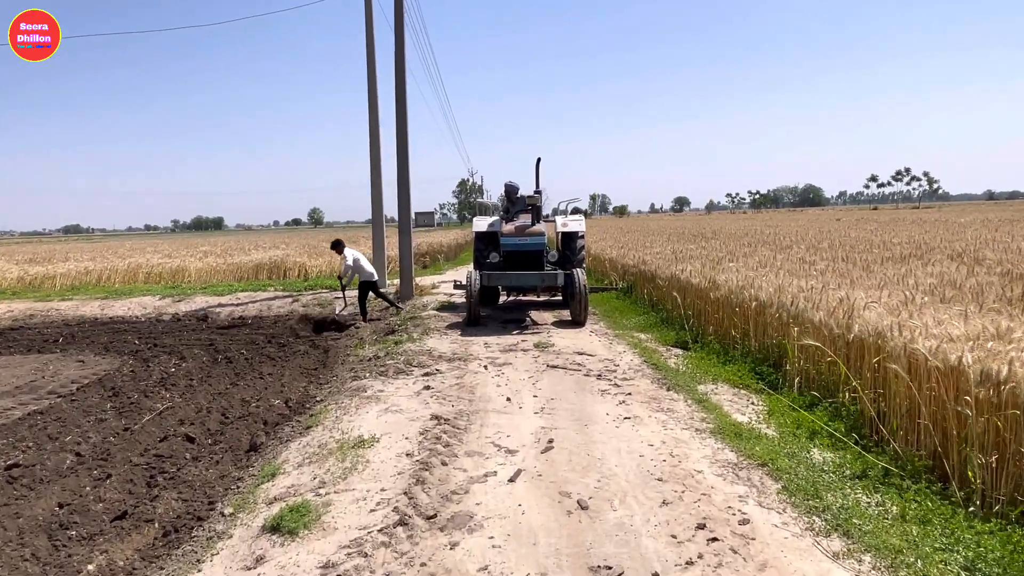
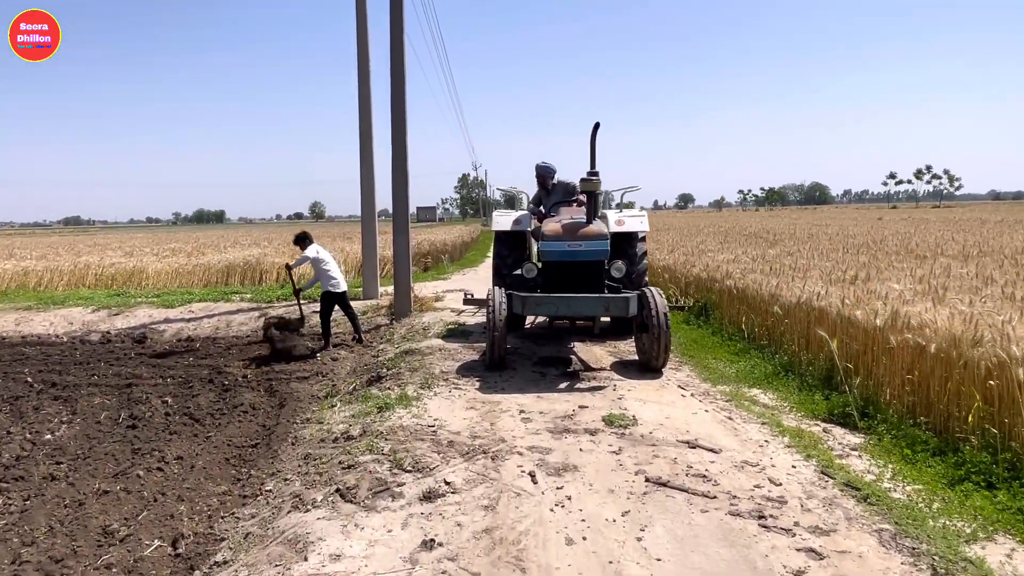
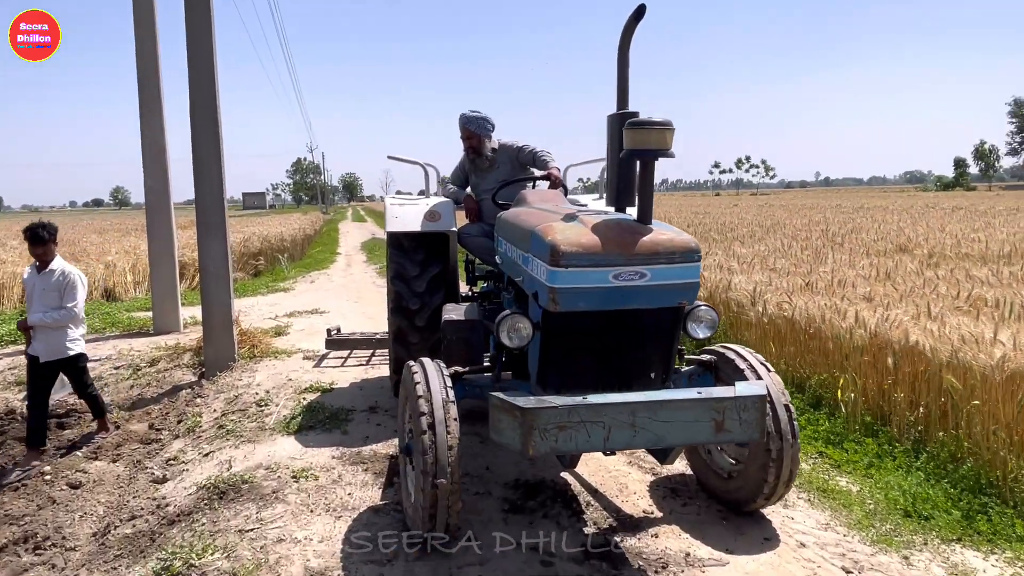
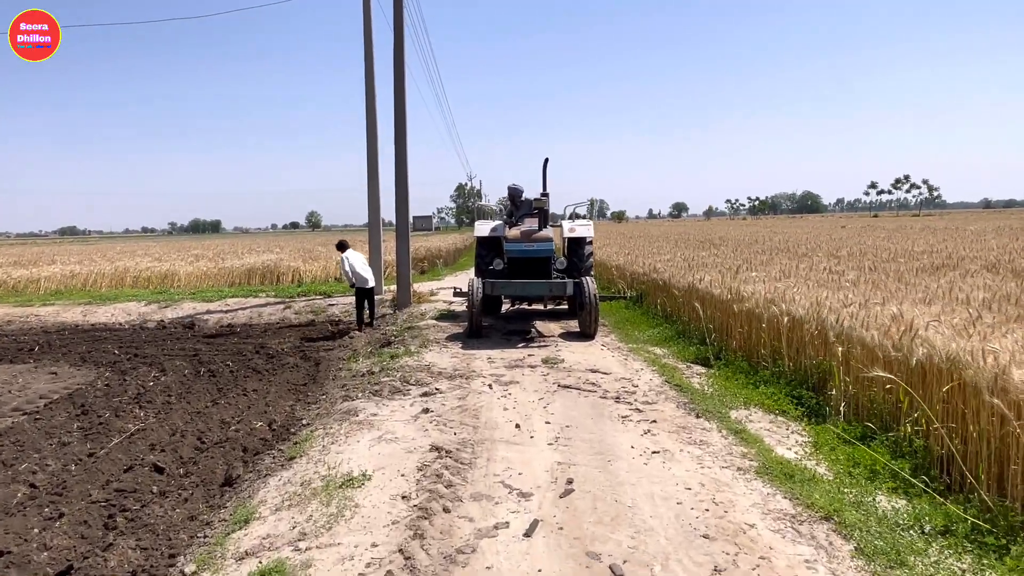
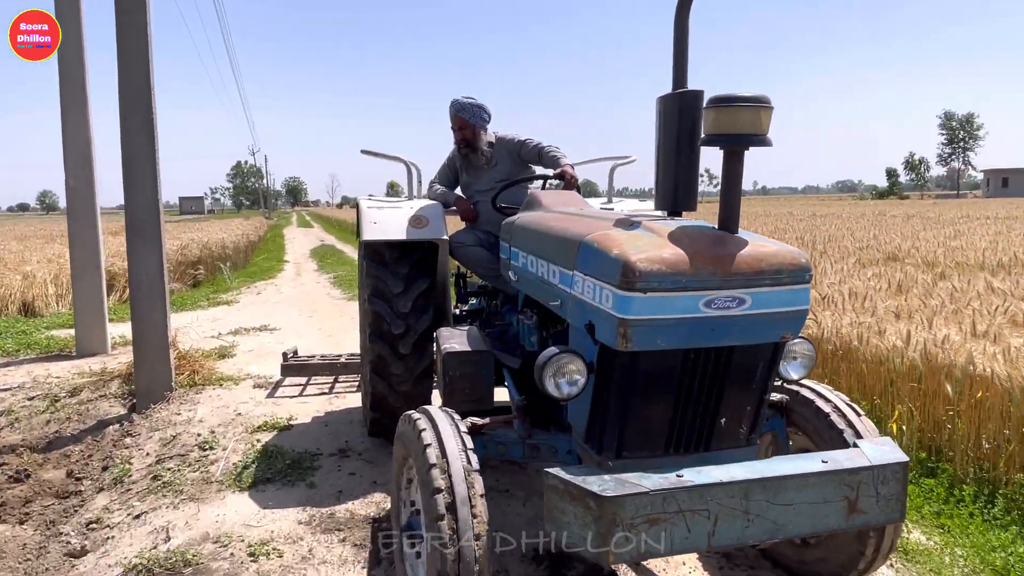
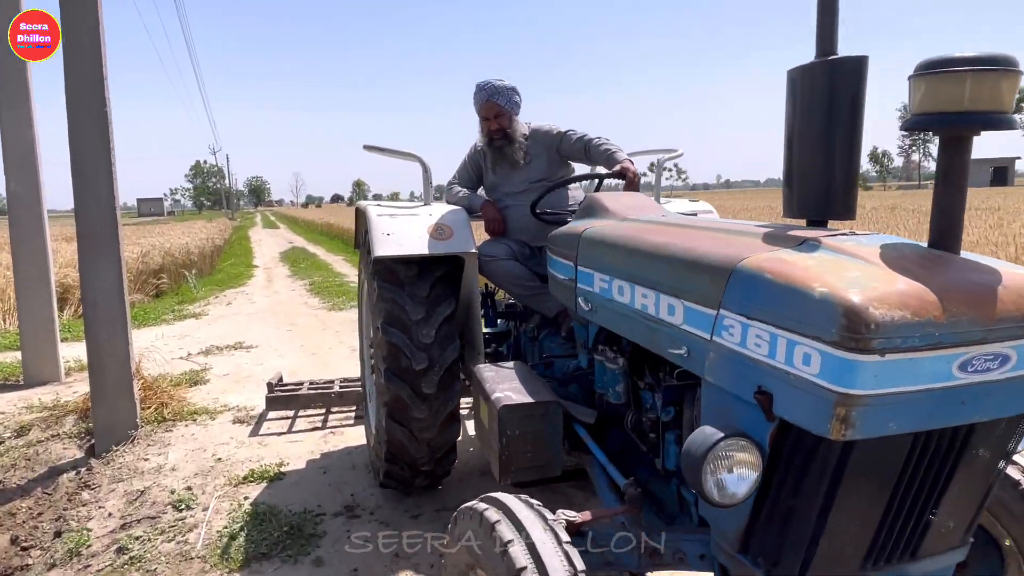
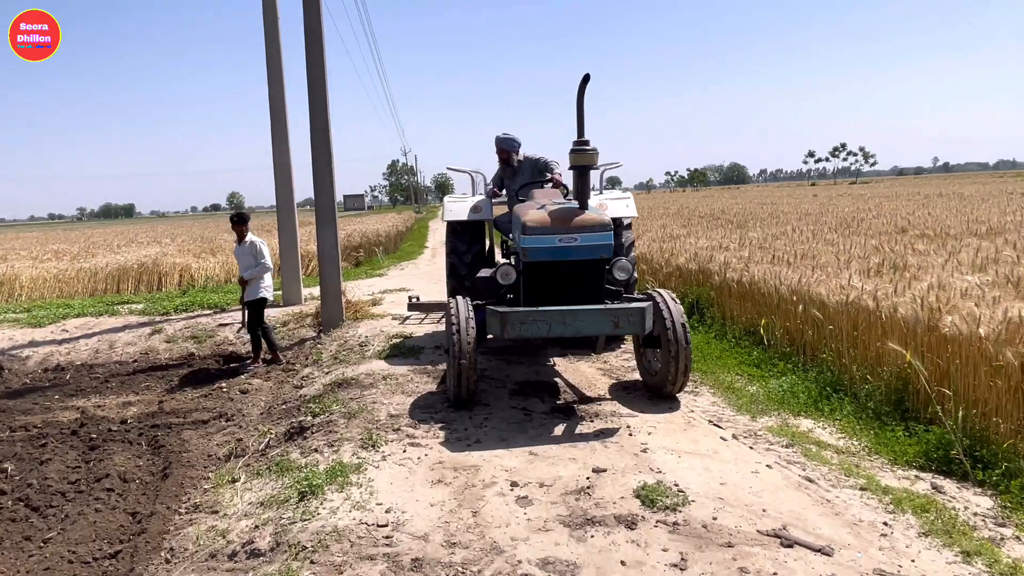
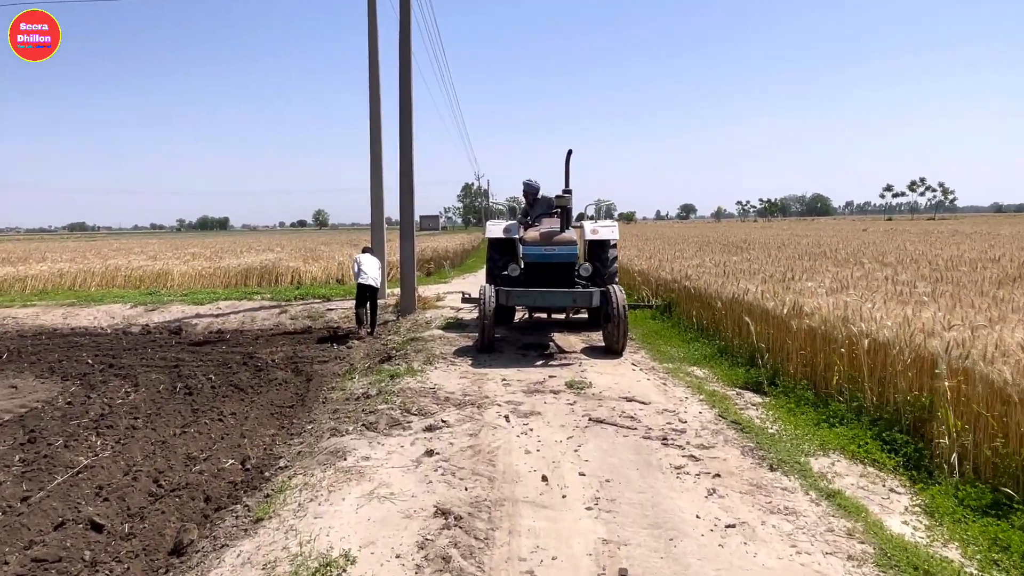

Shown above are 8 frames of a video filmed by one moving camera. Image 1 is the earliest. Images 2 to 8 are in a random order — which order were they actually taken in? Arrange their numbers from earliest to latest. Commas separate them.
4, 8, 2, 7, 3, 5, 6
